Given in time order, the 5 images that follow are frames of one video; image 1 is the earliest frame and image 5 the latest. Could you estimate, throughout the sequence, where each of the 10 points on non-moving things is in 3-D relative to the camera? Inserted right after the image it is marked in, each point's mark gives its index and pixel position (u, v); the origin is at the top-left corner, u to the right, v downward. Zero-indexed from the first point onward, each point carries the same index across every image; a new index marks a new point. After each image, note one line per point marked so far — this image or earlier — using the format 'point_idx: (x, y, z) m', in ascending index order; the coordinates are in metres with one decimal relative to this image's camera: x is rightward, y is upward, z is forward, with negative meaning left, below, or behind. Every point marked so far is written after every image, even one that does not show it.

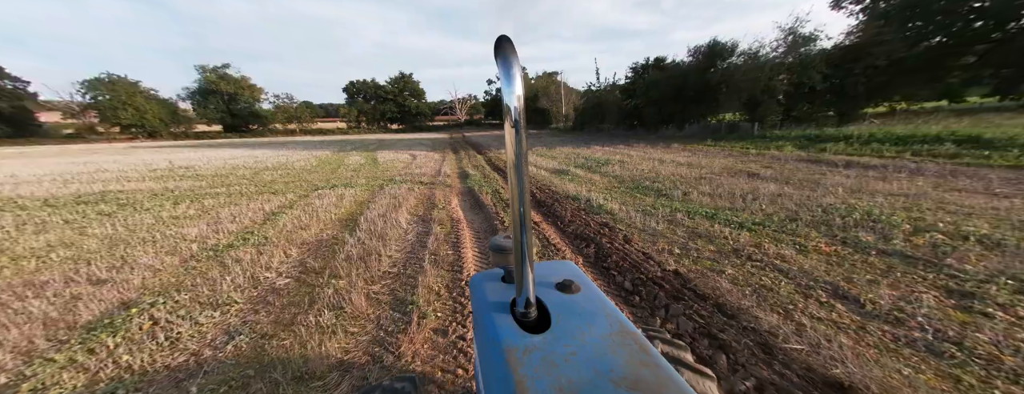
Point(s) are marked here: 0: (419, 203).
0: (-2.1, -0.2, +6.5) m
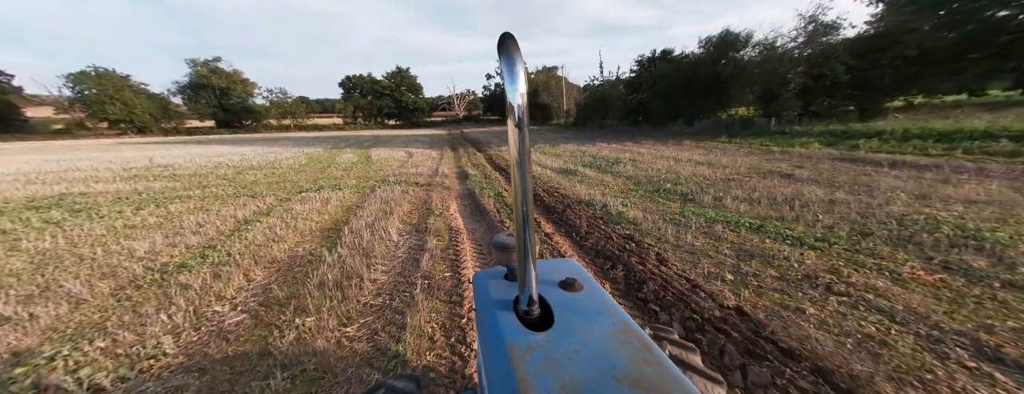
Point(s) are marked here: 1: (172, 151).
0: (-2.0, -0.3, +5.8) m
1: (-18.7, +2.5, +15.9) m
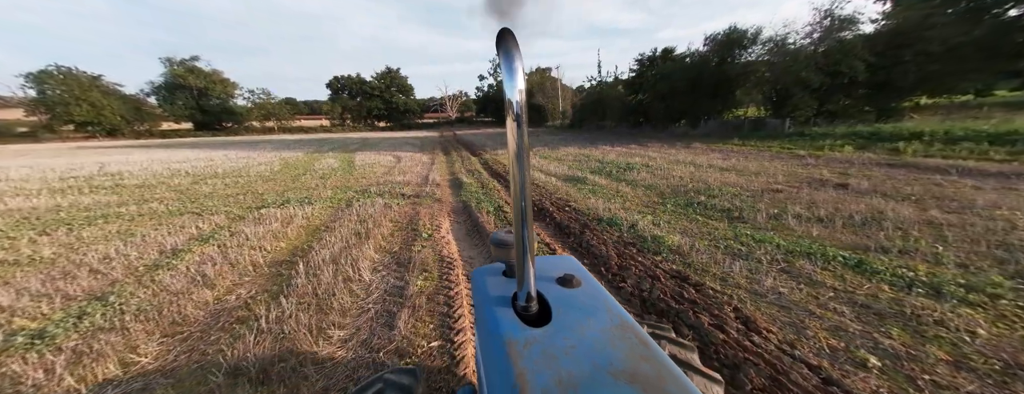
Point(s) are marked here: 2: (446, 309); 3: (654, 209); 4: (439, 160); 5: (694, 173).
0: (-1.9, -0.5, +4.8) m
1: (-18.9, +2.0, +14.5) m
2: (-0.6, -1.0, +2.7) m
3: (+2.3, -0.2, +4.8) m
4: (-3.1, +1.6, +12.2) m
5: (+4.3, +0.6, +6.8) m
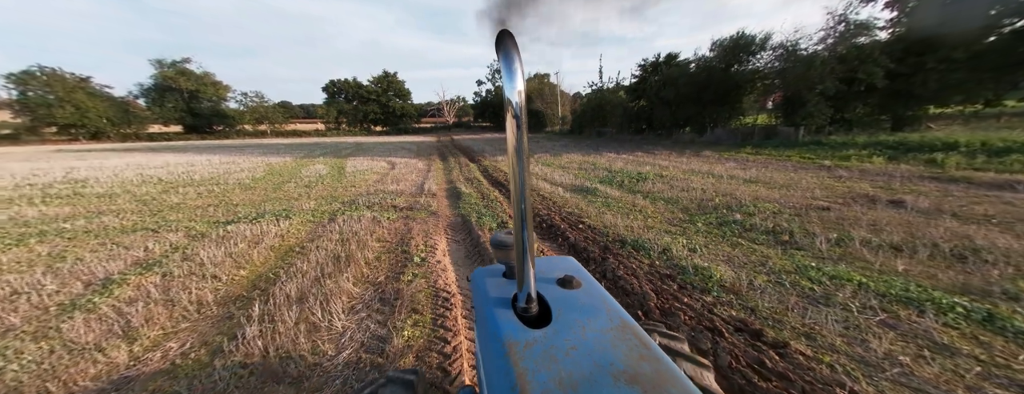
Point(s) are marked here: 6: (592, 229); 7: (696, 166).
0: (-1.8, -0.8, +4.1) m
1: (-18.9, +1.7, +13.6) m
2: (-0.5, -1.2, +2.0) m
3: (+2.4, -0.5, +4.1) m
4: (-3.0, +1.2, +11.5) m
5: (+4.4, +0.3, +6.2) m
6: (+1.2, -0.5, +4.6) m
7: (+5.3, +0.9, +8.4) m
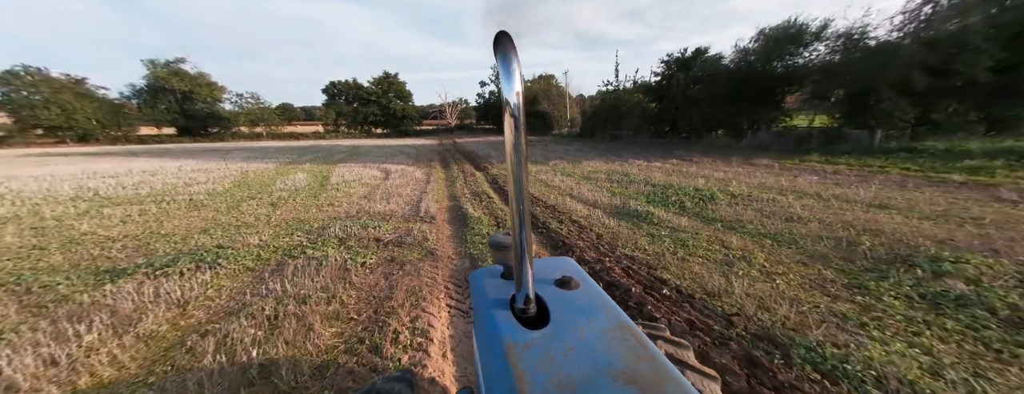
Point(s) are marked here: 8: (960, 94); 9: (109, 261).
0: (-1.4, -1.2, +2.3) m
1: (-18.3, +1.2, +12.0) m
2: (-0.1, -1.7, +0.2) m
3: (+2.9, -0.9, +2.3) m
4: (-2.6, +0.7, +9.8) m
5: (+4.8, -0.2, +4.4) m
6: (+1.6, -1.0, +2.8) m
7: (+5.8, +0.4, +6.5) m
8: (+13.3, +3.1, +8.7) m
9: (-5.4, -0.8, +4.0) m
